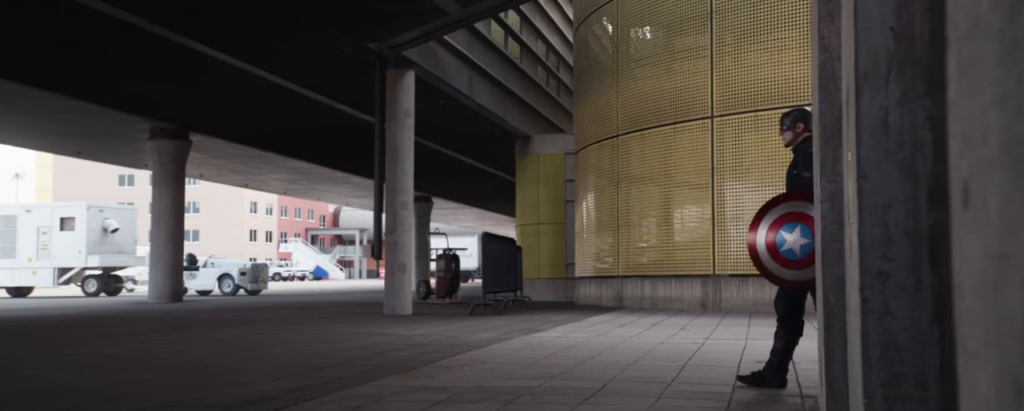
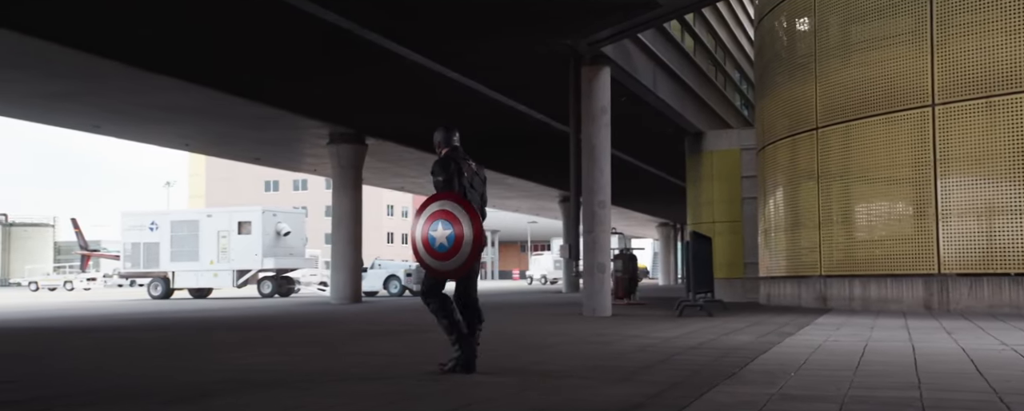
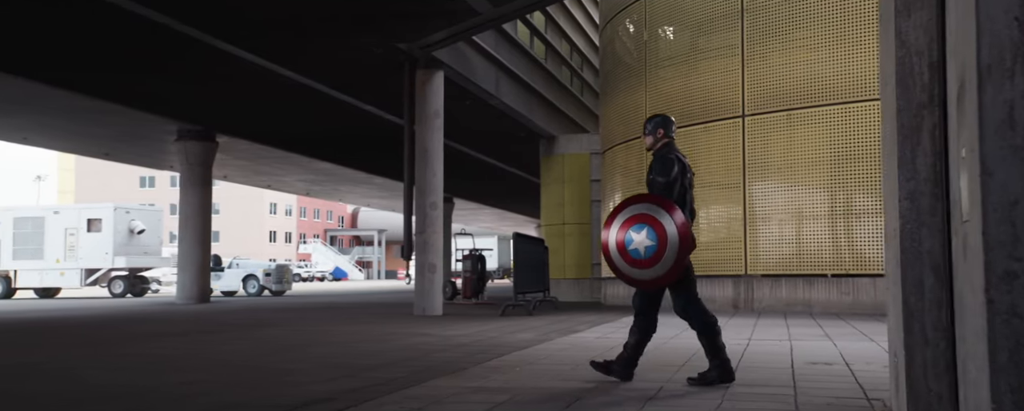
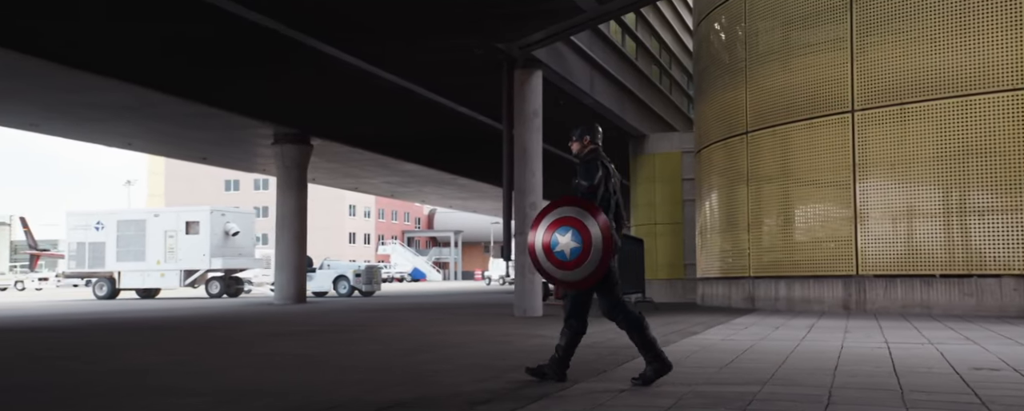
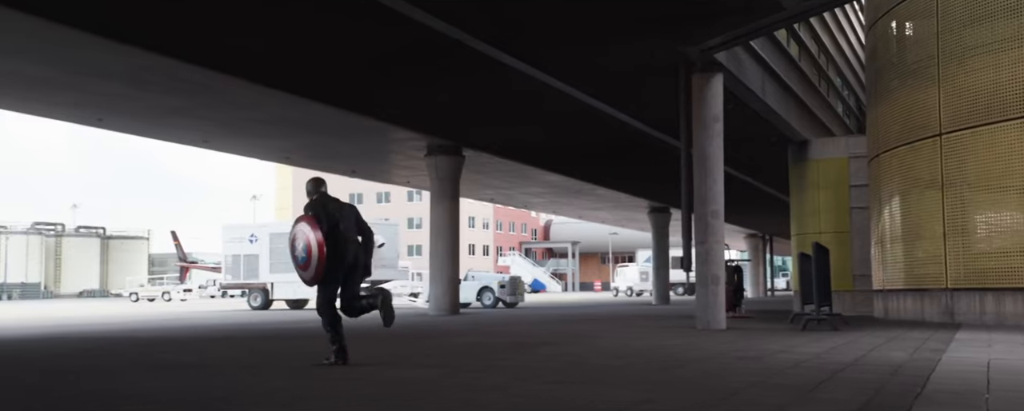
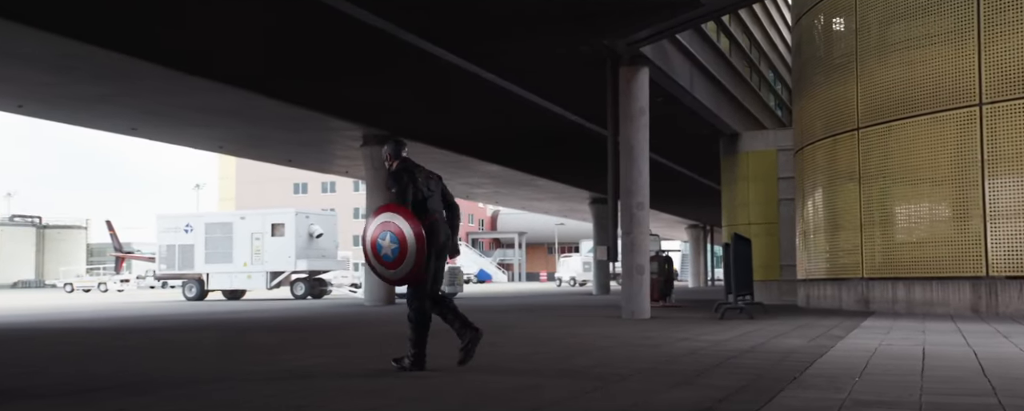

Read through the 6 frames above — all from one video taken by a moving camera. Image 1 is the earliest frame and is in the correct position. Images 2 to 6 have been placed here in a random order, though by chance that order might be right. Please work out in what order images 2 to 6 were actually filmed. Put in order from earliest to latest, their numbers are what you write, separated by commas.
3, 4, 2, 6, 5
